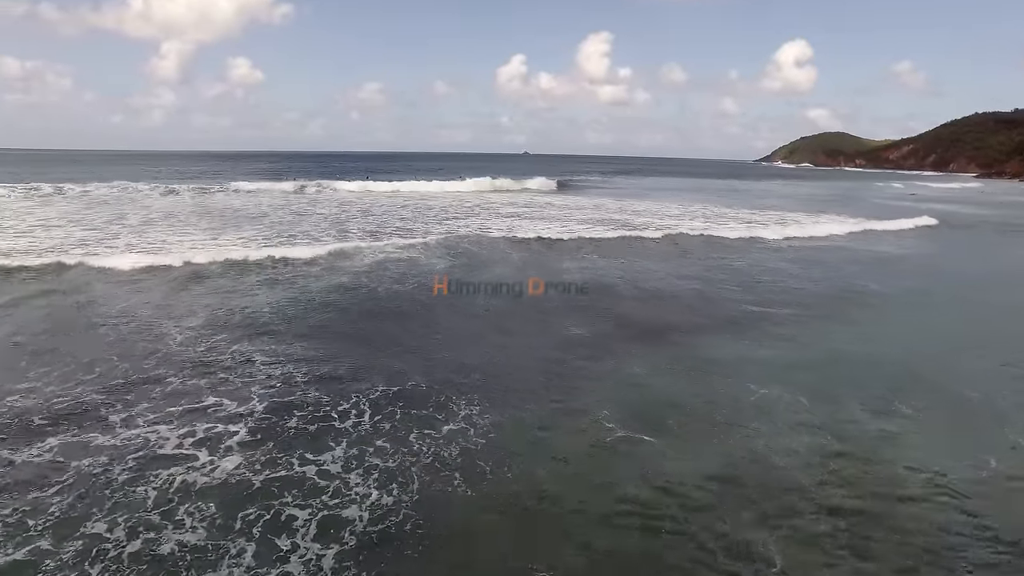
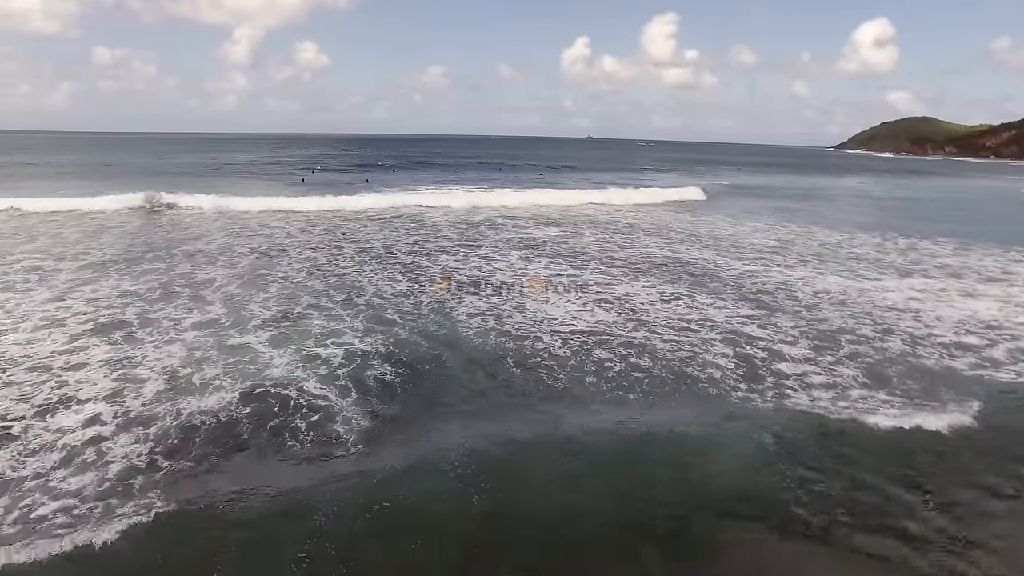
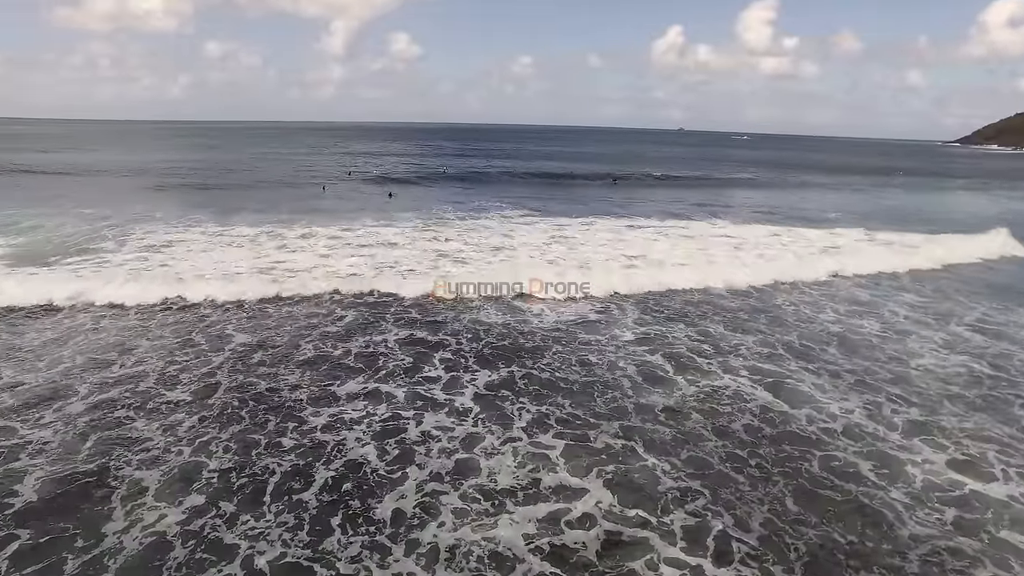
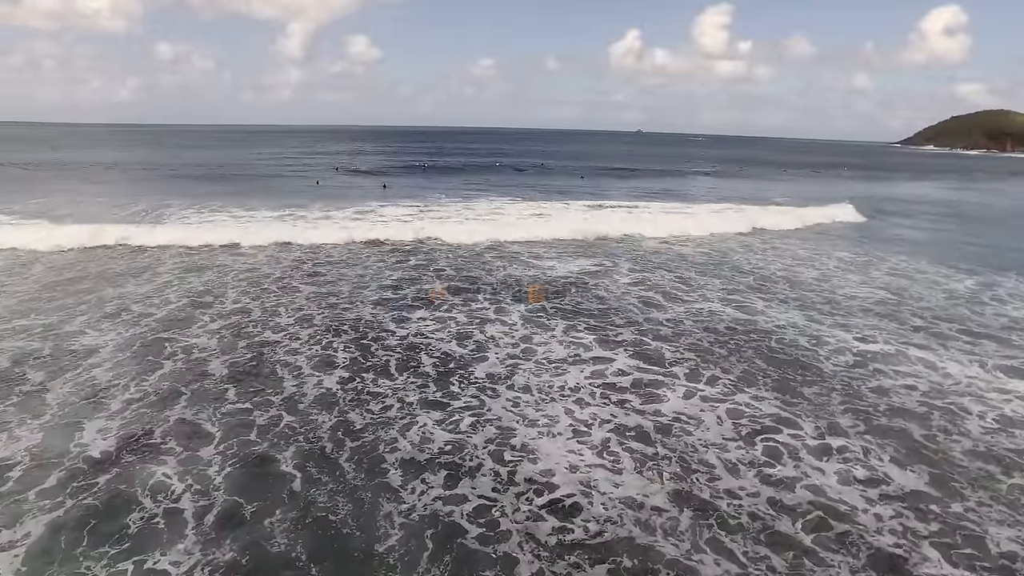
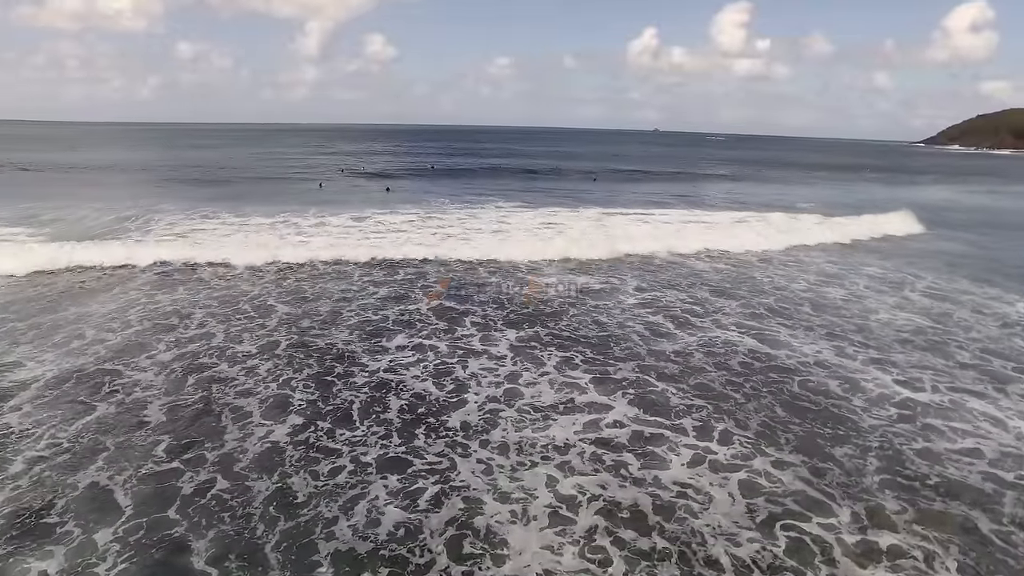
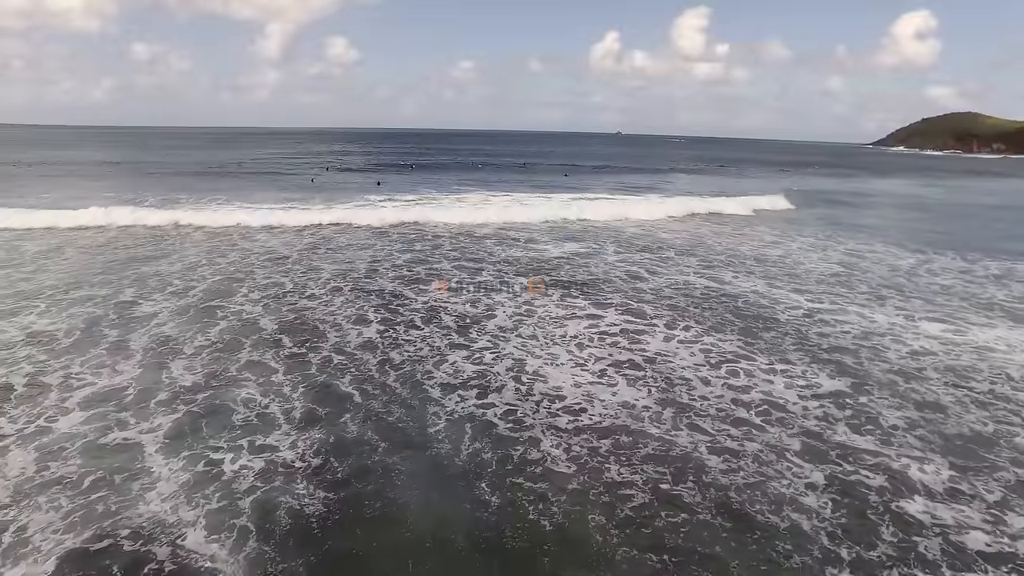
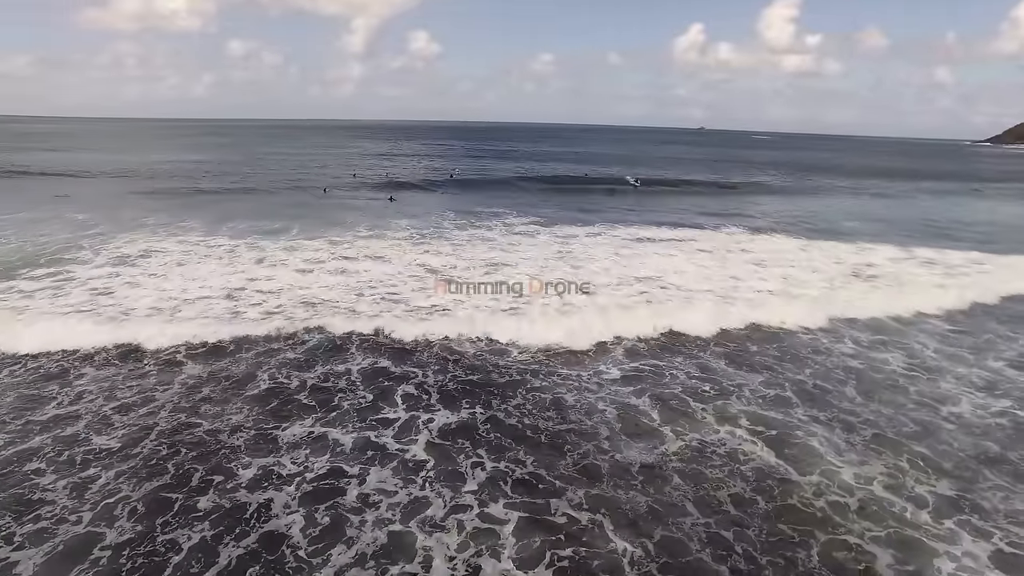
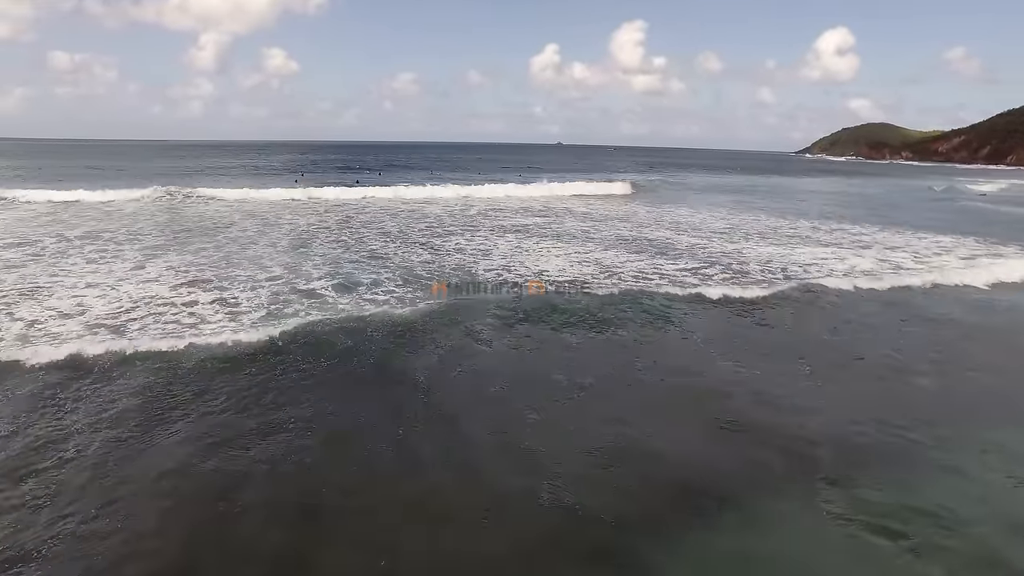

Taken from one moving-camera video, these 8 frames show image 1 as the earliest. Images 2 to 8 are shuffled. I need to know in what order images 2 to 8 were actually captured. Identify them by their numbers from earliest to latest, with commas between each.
8, 2, 6, 4, 5, 3, 7
